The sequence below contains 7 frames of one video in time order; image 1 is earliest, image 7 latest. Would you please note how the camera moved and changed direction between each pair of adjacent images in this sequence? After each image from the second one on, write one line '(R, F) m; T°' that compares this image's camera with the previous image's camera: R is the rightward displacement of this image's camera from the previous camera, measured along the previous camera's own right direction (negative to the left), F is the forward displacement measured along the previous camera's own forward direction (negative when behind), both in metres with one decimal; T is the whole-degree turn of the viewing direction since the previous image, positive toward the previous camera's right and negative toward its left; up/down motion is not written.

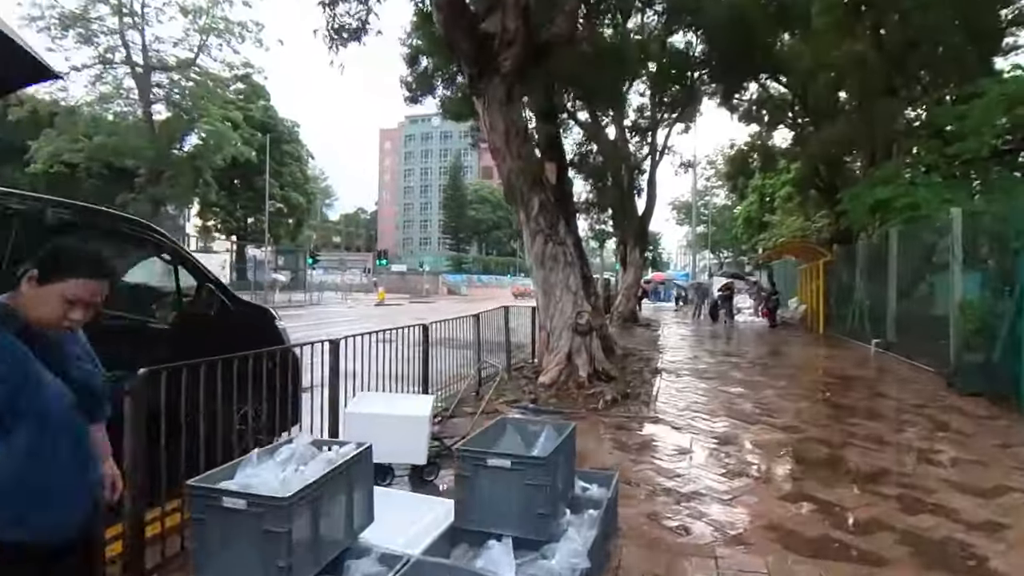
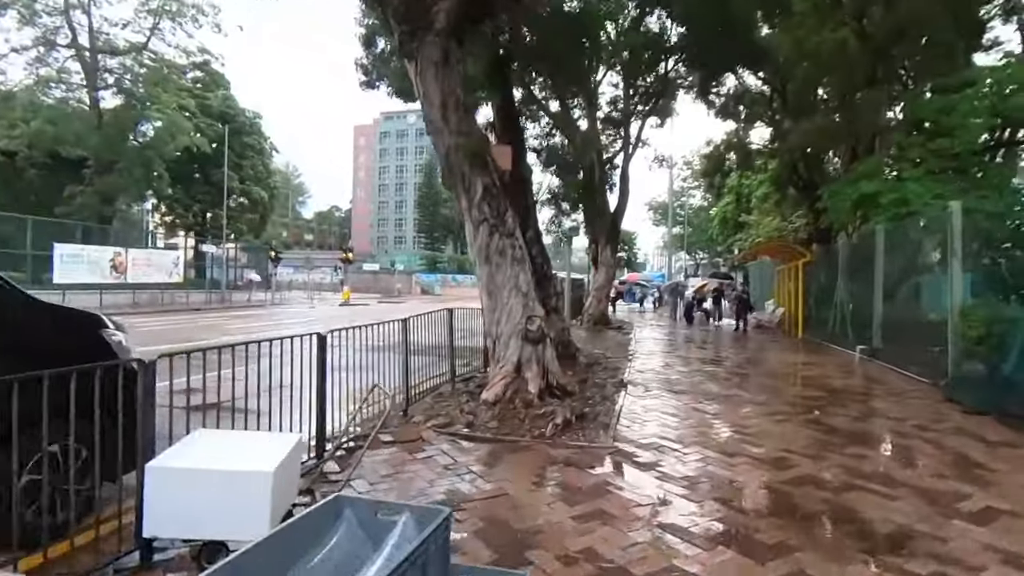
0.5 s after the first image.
(+0.5, +1.3) m; +2°
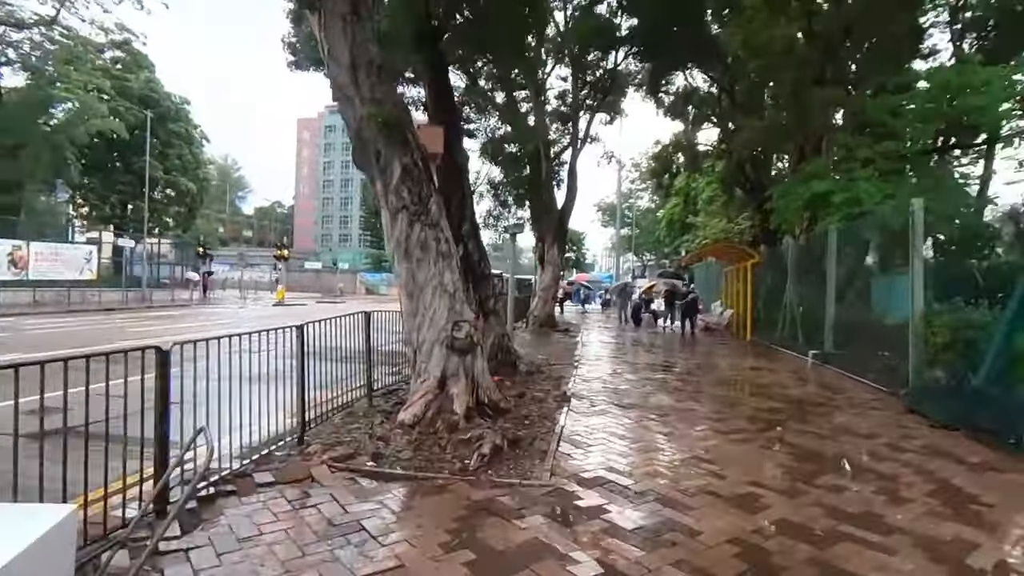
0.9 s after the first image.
(+0.3, +1.1) m; +5°
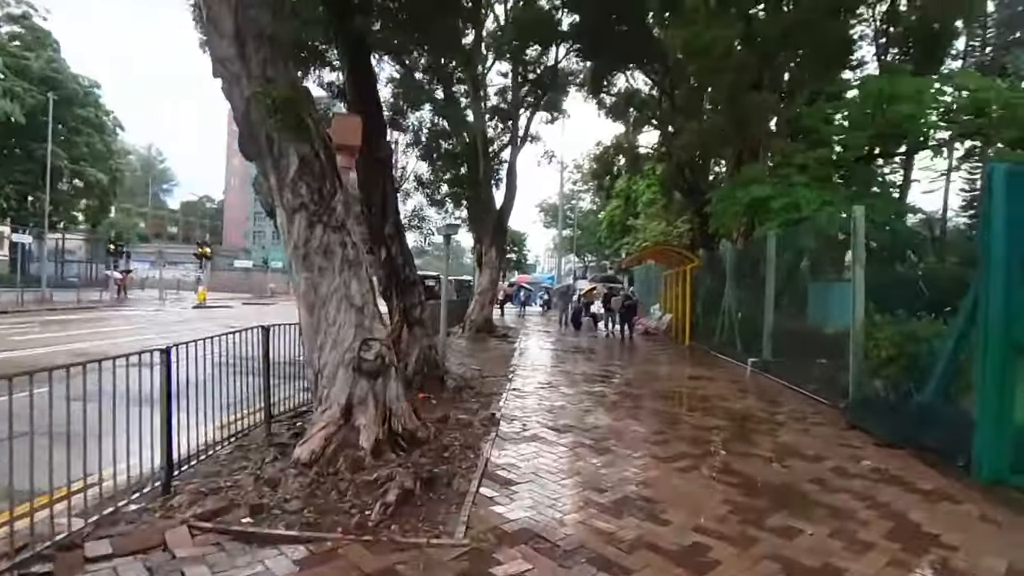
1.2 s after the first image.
(+0.2, +0.8) m; +6°
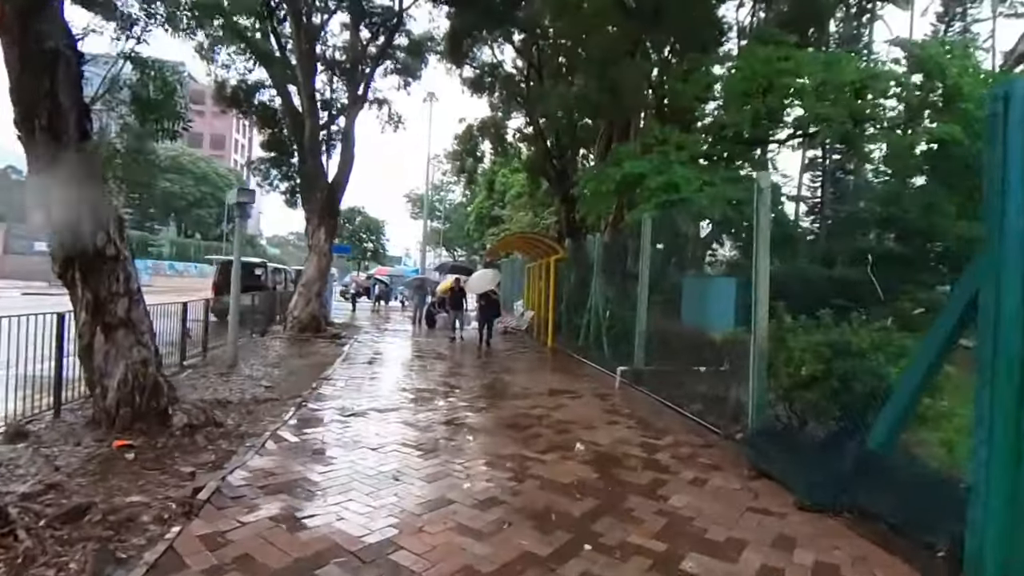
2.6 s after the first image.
(+1.0, +2.7) m; +12°
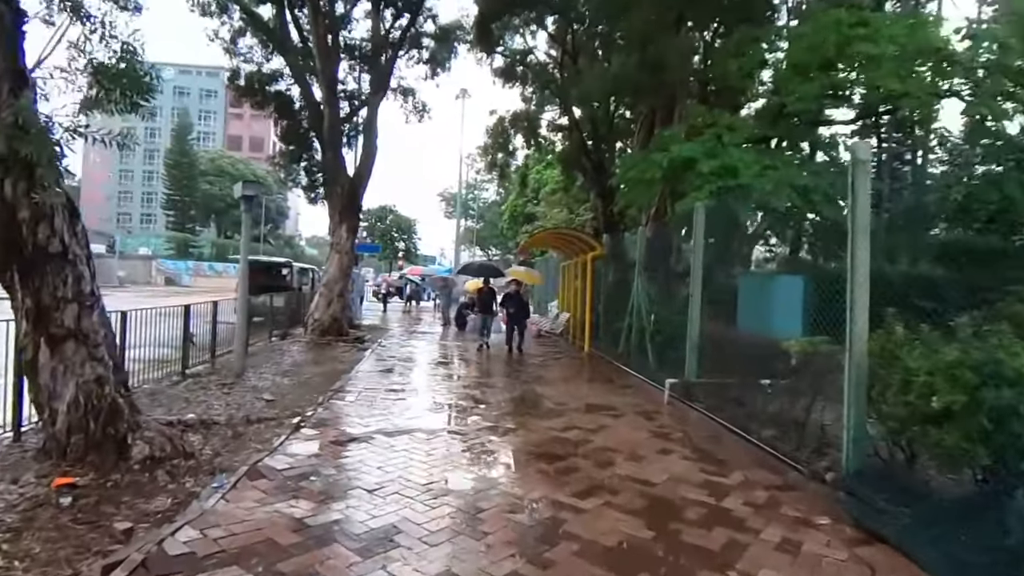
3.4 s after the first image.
(0.0, +1.1) m; -3°
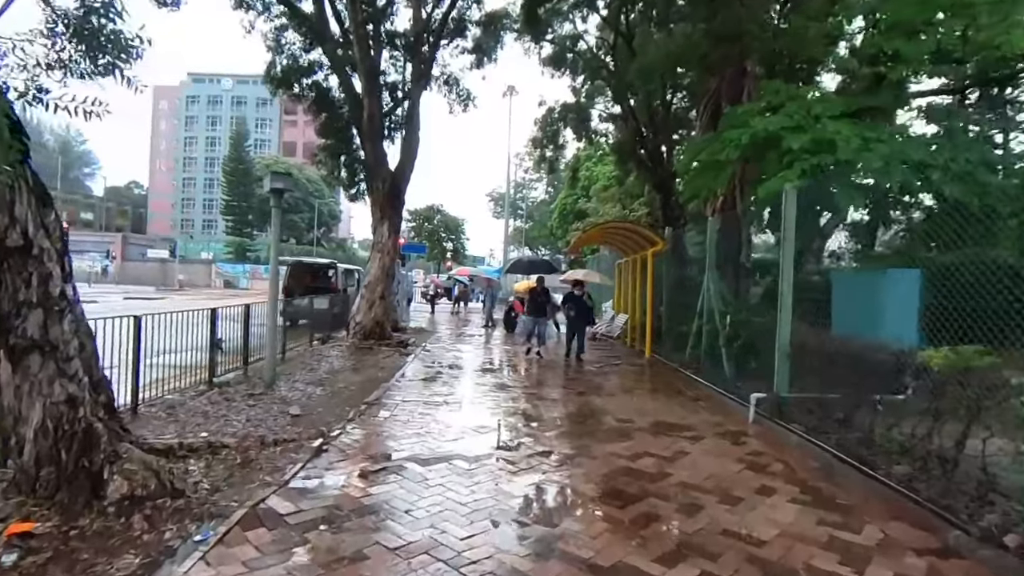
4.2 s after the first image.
(-0.1, +1.1) m; -5°
